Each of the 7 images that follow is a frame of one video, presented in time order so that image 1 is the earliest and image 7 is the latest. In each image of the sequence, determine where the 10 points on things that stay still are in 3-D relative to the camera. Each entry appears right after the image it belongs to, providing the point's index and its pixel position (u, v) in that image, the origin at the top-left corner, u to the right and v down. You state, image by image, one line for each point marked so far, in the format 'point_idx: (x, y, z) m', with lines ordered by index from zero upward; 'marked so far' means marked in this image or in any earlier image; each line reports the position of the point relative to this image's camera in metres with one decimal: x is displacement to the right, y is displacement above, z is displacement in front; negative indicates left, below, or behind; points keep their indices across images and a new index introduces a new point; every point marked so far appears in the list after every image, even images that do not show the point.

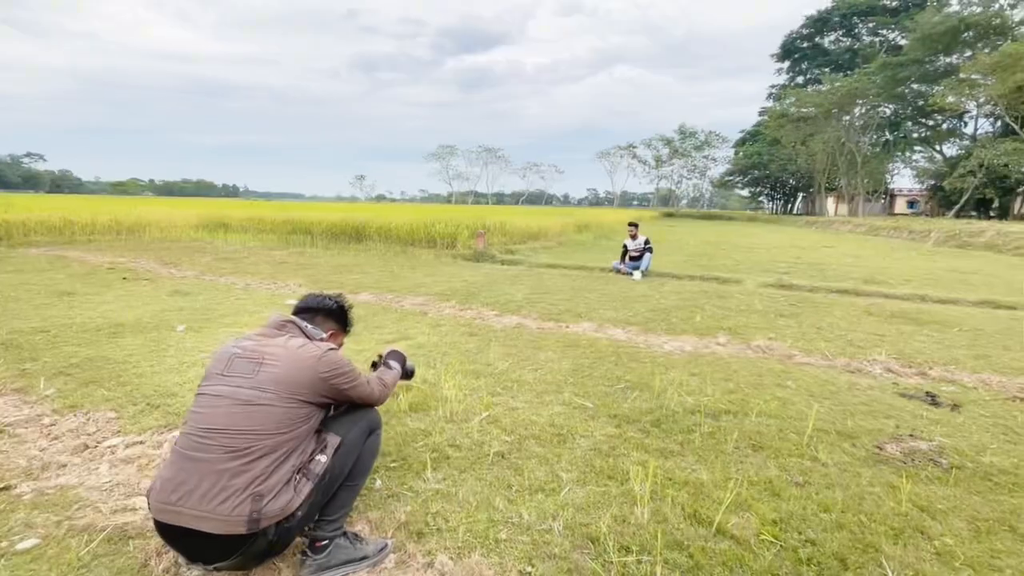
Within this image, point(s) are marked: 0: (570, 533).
0: (+0.2, -1.0, +1.9) m
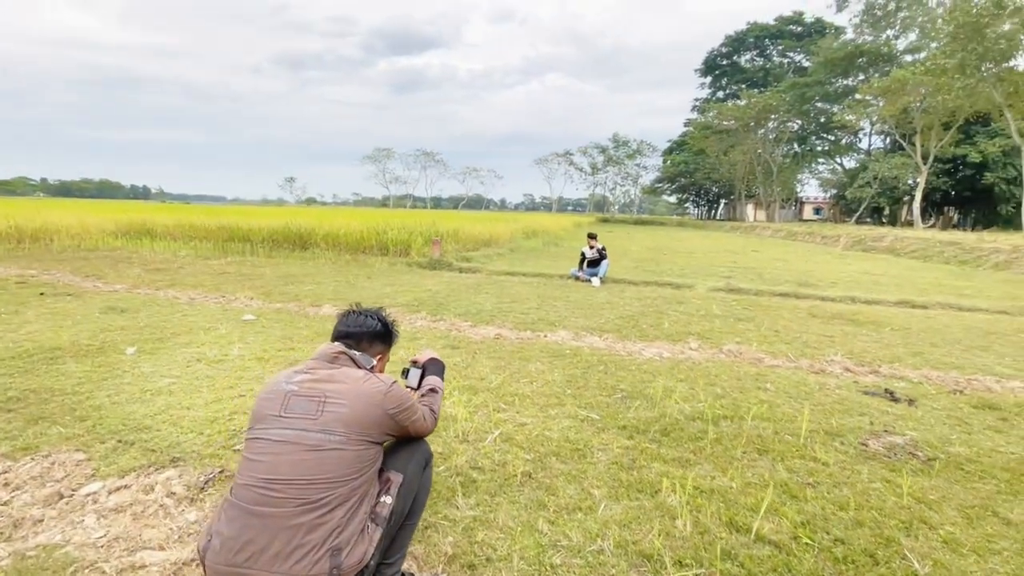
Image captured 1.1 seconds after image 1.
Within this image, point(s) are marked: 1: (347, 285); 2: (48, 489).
0: (+0.4, -1.0, +1.9) m
1: (-2.8, +0.1, +8.1) m
2: (-2.1, -0.9, +2.2) m
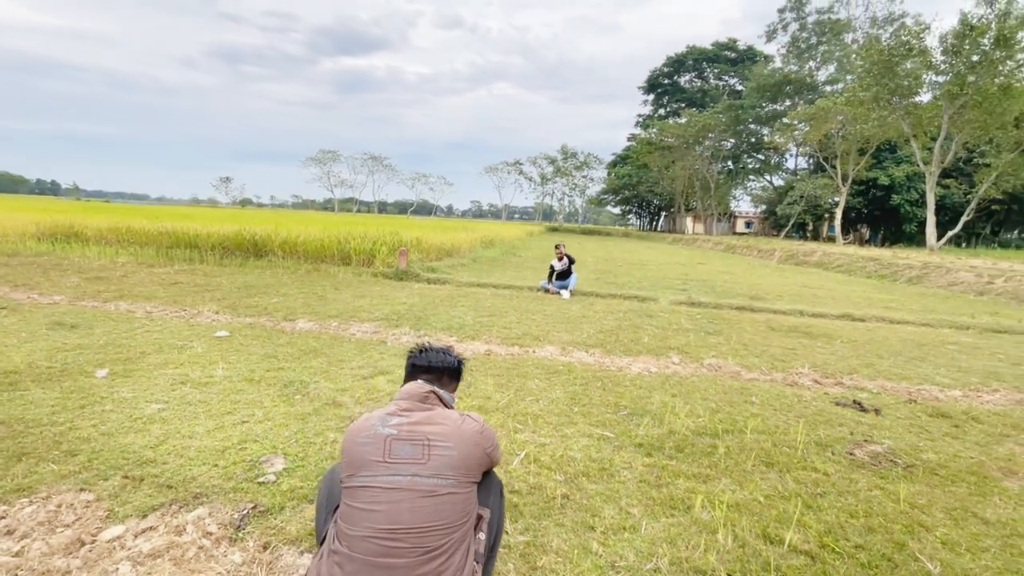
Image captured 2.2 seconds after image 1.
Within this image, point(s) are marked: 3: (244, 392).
0: (+0.7, -1.2, +2.0) m
1: (-3.2, -0.1, +7.9) m
2: (-1.9, -1.0, +2.0) m
3: (-2.0, -0.8, +3.6) m
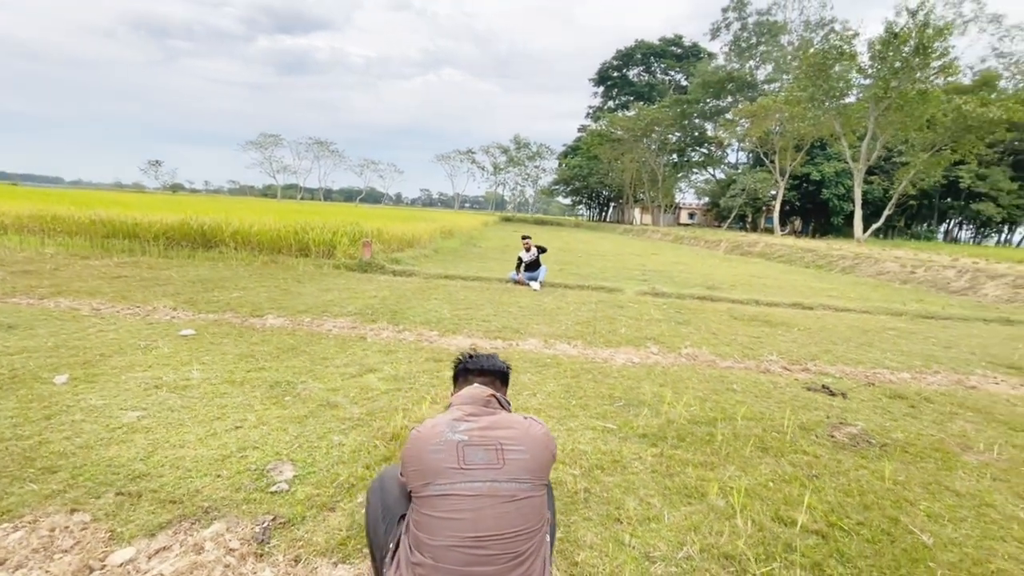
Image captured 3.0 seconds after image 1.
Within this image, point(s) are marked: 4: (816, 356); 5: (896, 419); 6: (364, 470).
0: (+0.9, -1.2, +2.1) m
1: (-3.6, 0.0, +7.5) m
2: (-1.7, -1.1, +1.8) m
3: (-2.0, -0.8, +3.4) m
4: (+3.6, -0.8, +5.6) m
5: (+3.1, -1.1, +3.8) m
6: (-0.8, -1.0, +2.6) m
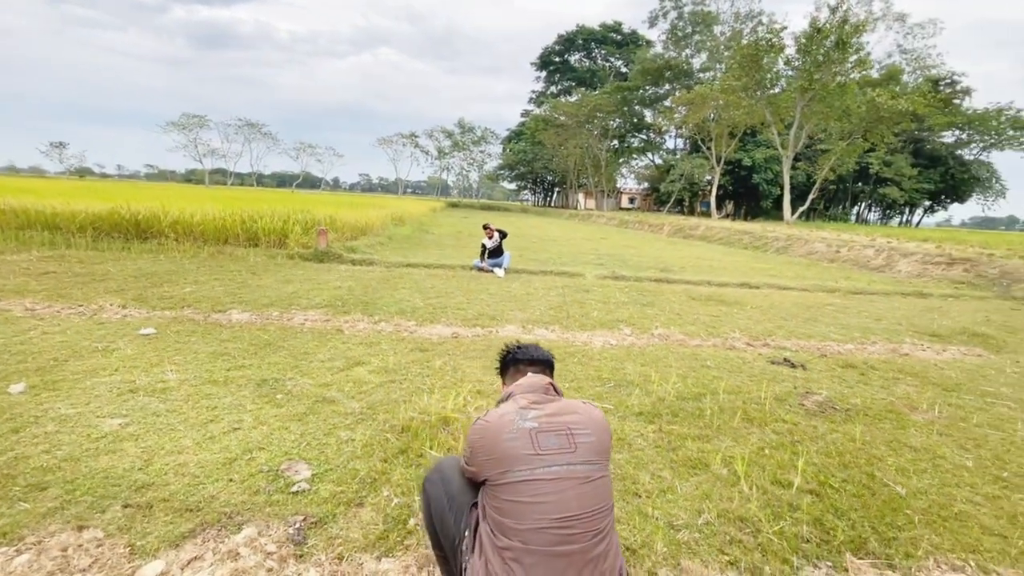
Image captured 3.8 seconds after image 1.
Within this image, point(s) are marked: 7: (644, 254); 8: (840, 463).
0: (+1.0, -1.1, +2.3) m
1: (-4.1, +0.1, +7.1) m
2: (-1.5, -1.1, +1.7) m
3: (-2.0, -0.7, +3.3) m
4: (+3.3, -0.6, +6.1) m
5: (+3.0, -0.9, +4.3) m
6: (-0.7, -0.9, +2.5) m
7: (+4.2, +1.1, +15.1) m
8: (+1.9, -1.0, +2.8) m
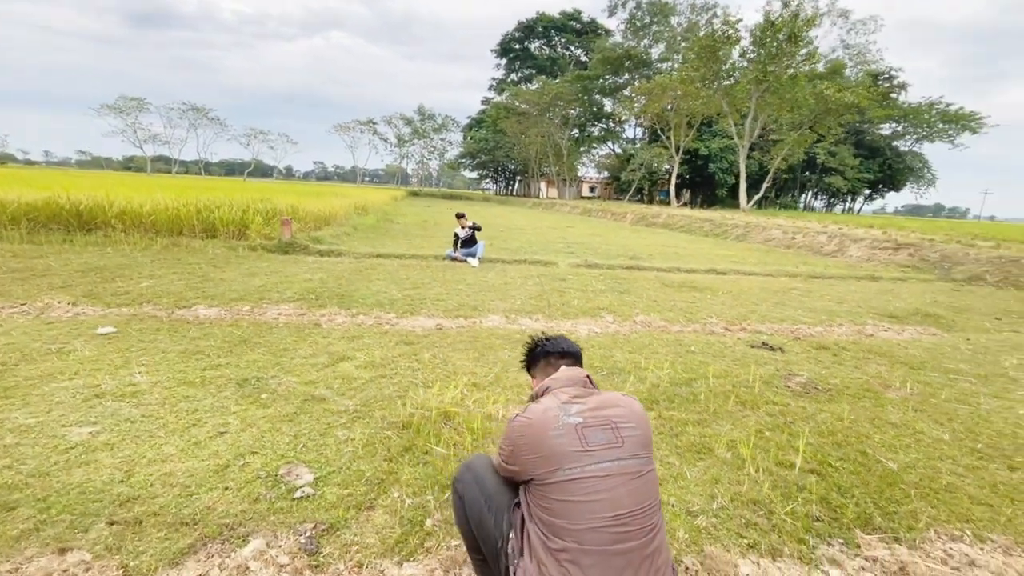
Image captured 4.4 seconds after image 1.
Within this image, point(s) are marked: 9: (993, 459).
0: (+1.1, -1.0, +2.3) m
1: (-4.4, +0.2, +6.7) m
2: (-1.4, -1.0, +1.5) m
3: (-2.0, -0.7, +3.1) m
4: (+3.1, -0.4, +6.3) m
5: (+2.9, -0.7, +4.4) m
6: (-0.6, -0.9, +2.4) m
7: (+3.2, +1.5, +15.3) m
8: (+2.0, -0.9, +2.9) m
9: (+2.9, -1.0, +2.9) m
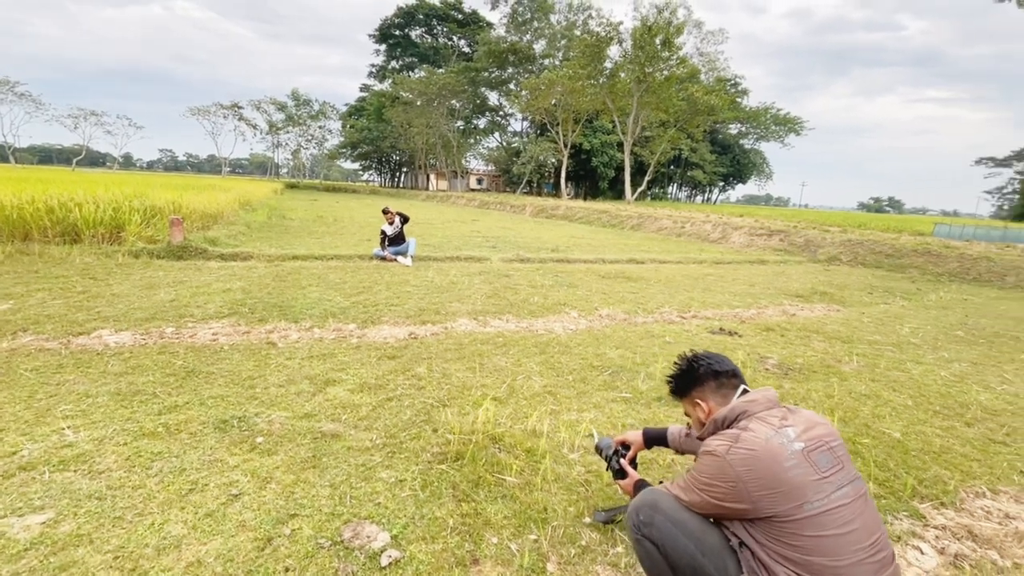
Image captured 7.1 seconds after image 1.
0: (+1.5, -1.0, +2.4) m
1: (-4.9, -0.1, +5.4) m
2: (-0.7, -1.2, +1.1) m
3: (-1.7, -0.8, +2.4) m
4: (+2.5, -0.2, +6.7) m
5: (+2.8, -0.6, +4.9) m
6: (-0.2, -1.0, +2.1) m
7: (+0.4, +1.7, +15.5) m
8: (+2.2, -0.9, +3.2) m
9: (+3.1, -0.9, +3.4) m
